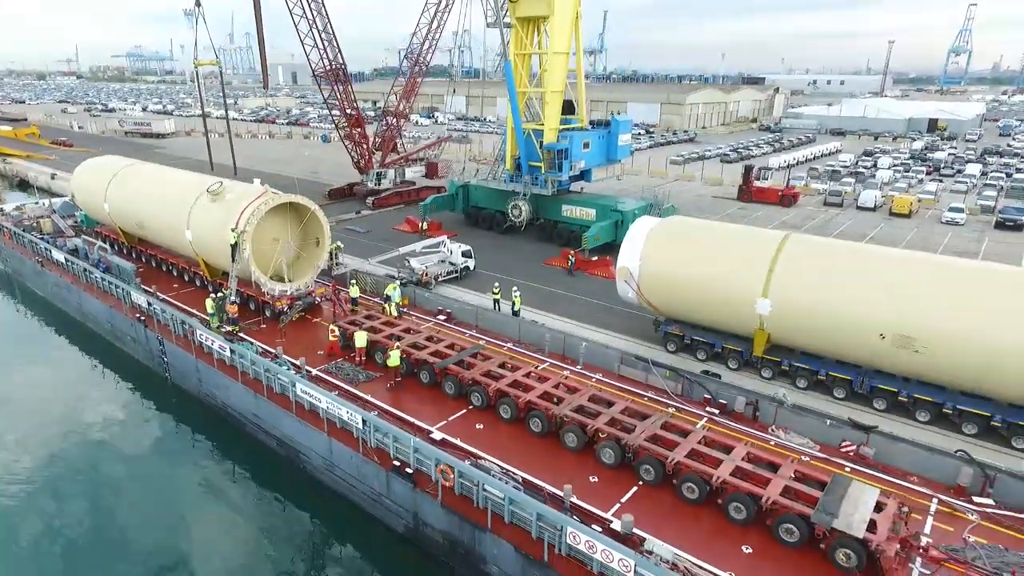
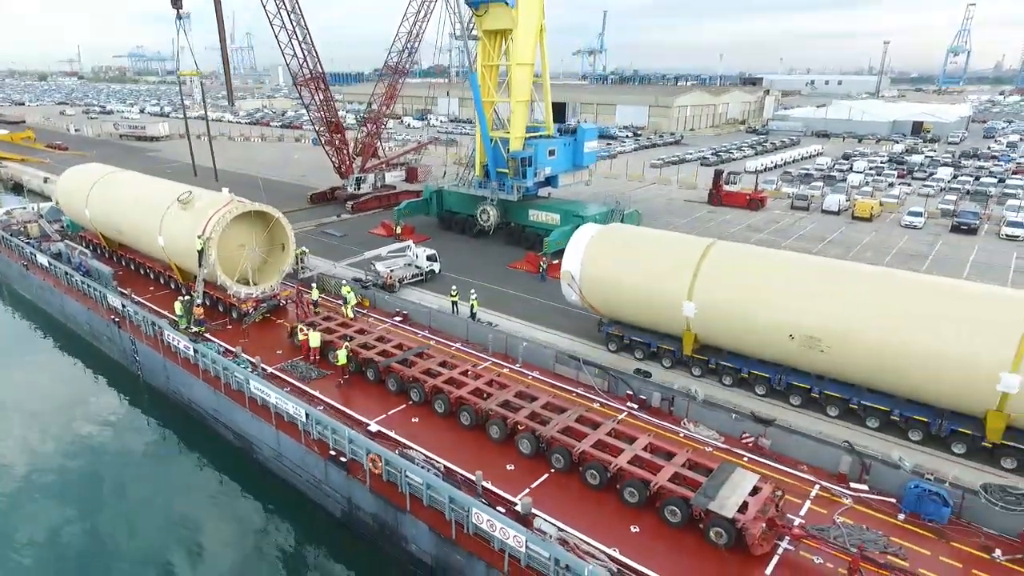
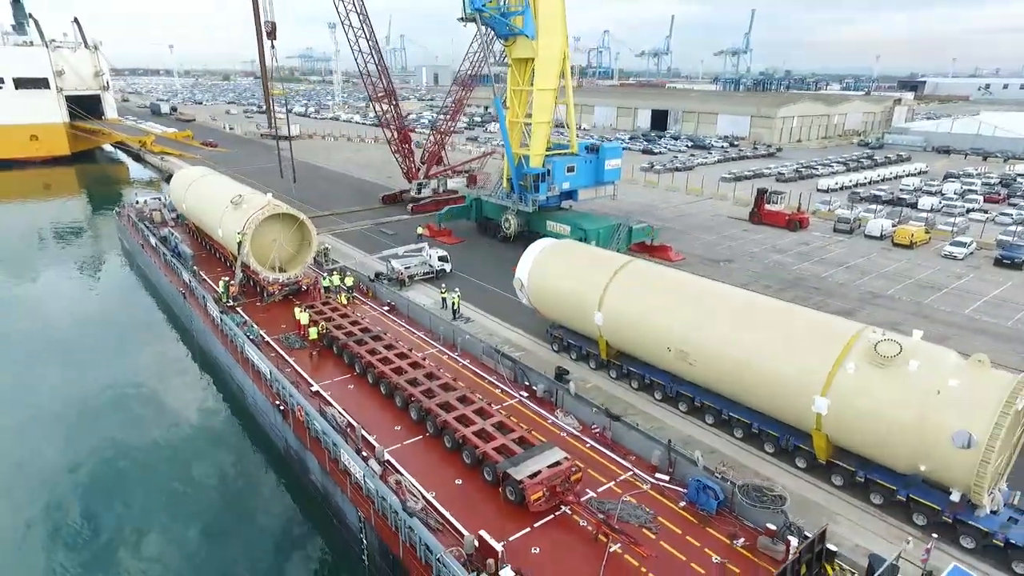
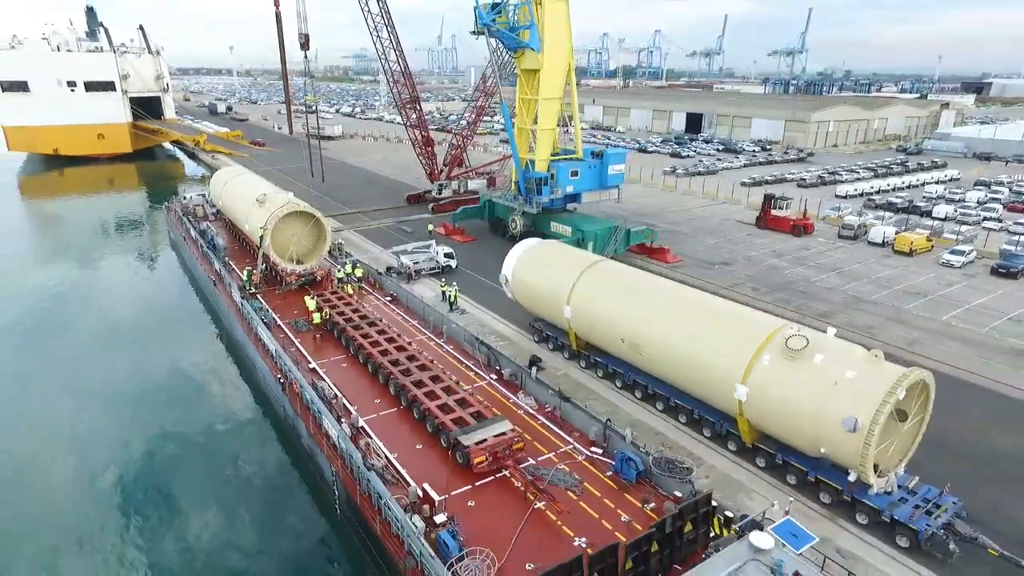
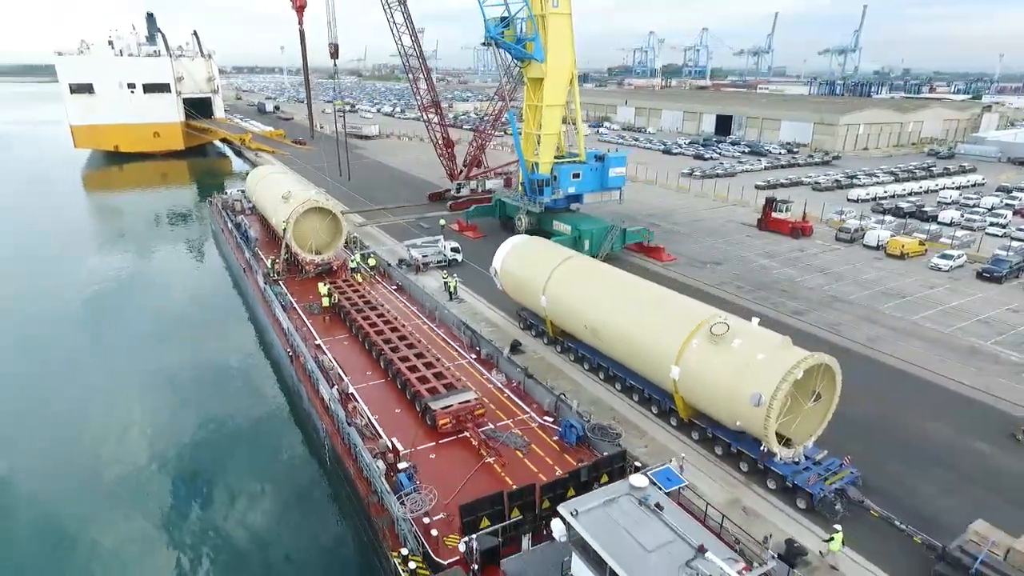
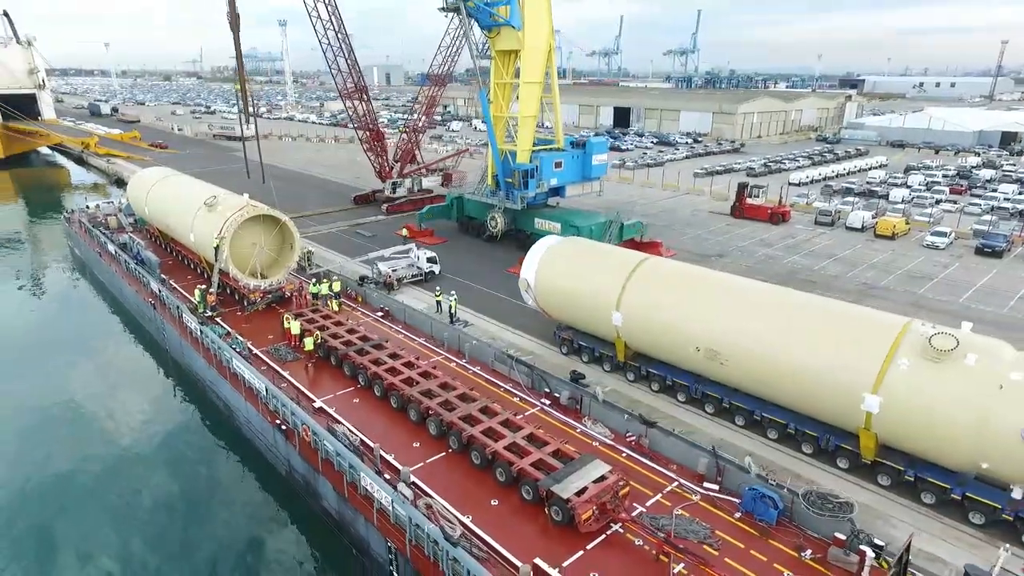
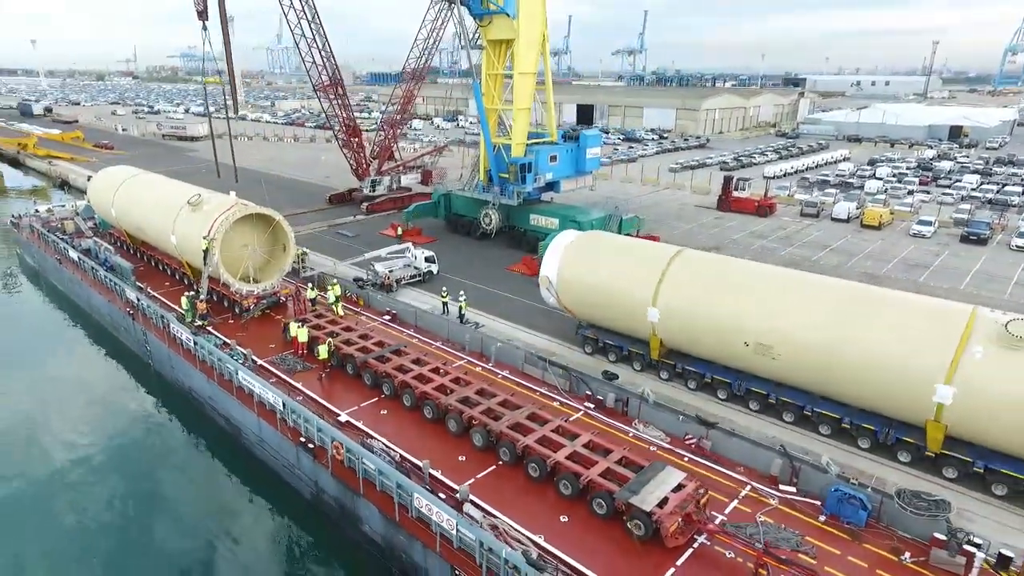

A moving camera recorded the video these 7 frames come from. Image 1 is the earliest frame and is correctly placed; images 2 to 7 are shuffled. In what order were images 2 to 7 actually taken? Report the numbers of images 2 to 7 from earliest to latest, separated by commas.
2, 7, 6, 3, 4, 5
